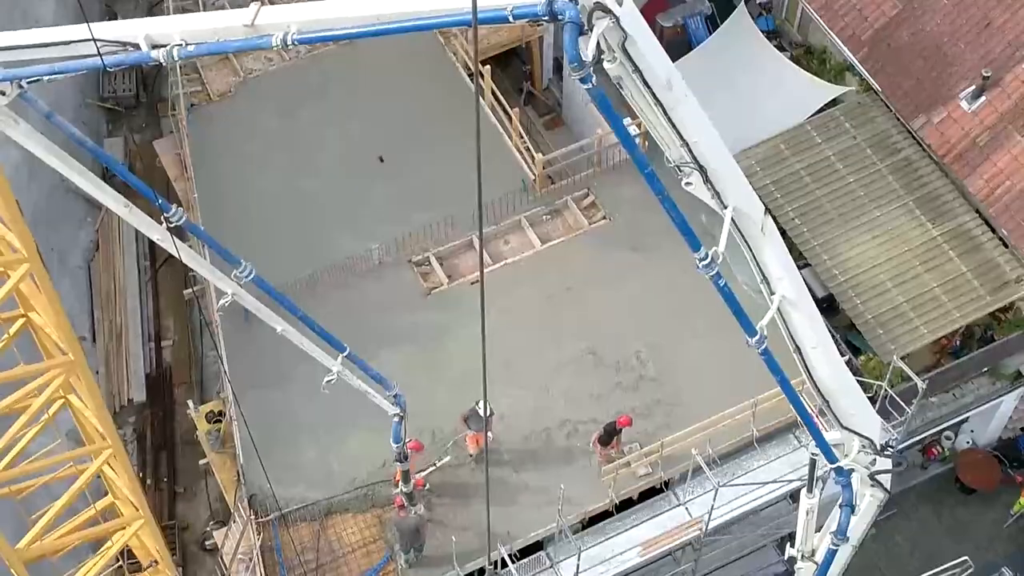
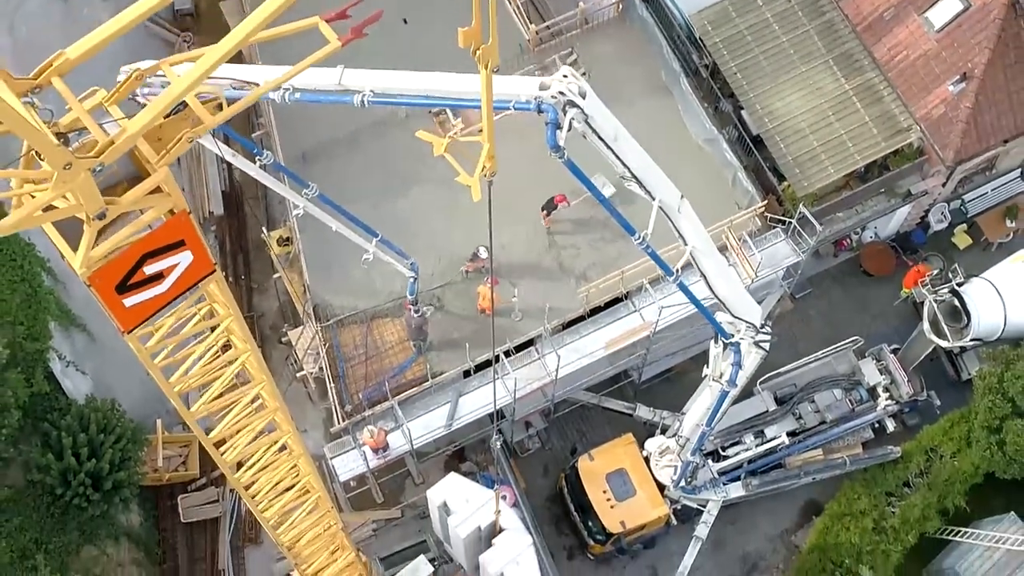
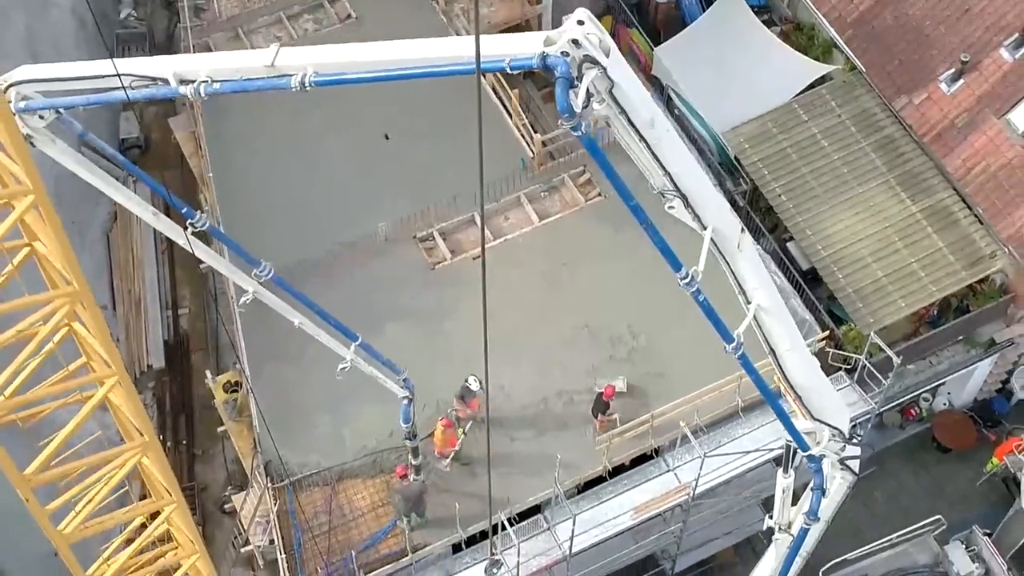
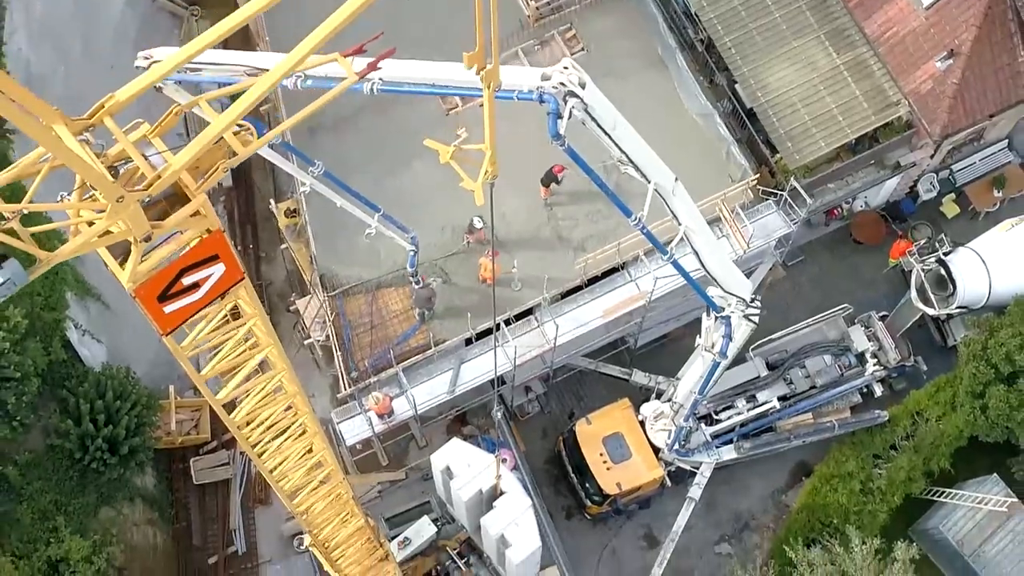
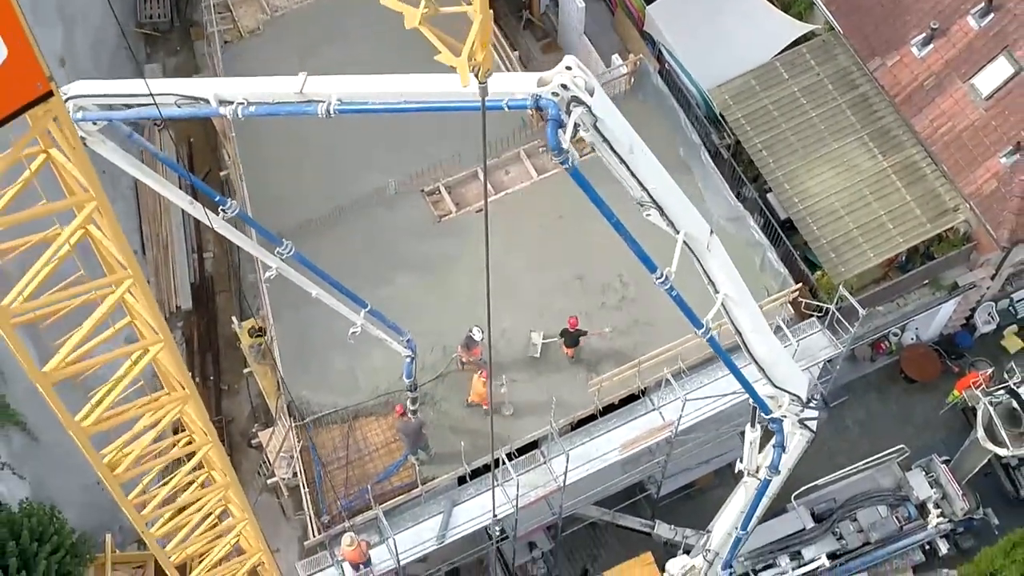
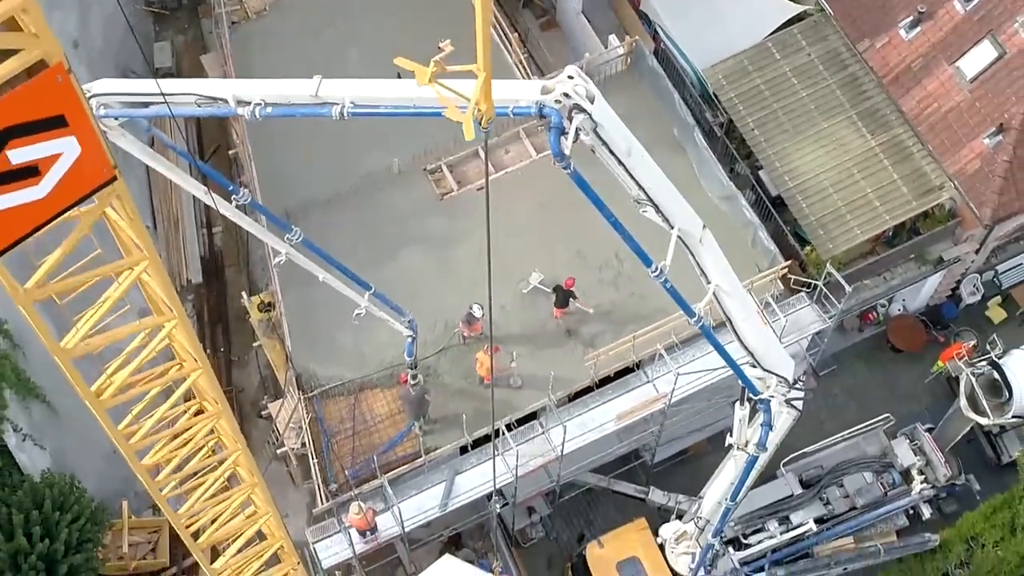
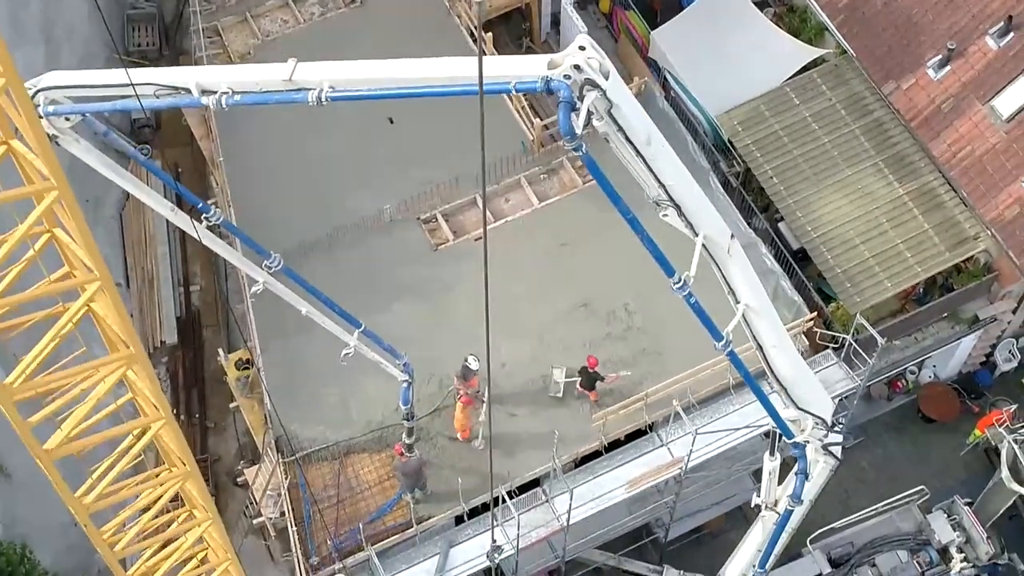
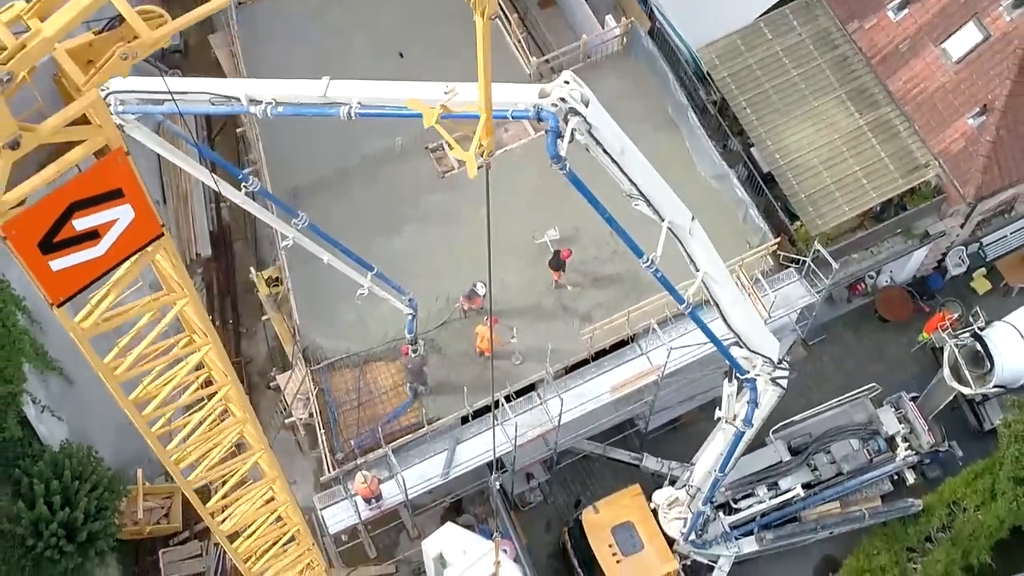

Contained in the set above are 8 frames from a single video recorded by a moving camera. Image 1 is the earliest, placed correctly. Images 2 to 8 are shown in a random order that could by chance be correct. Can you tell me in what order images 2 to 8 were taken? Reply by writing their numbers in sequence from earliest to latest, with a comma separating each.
3, 7, 5, 6, 8, 2, 4
